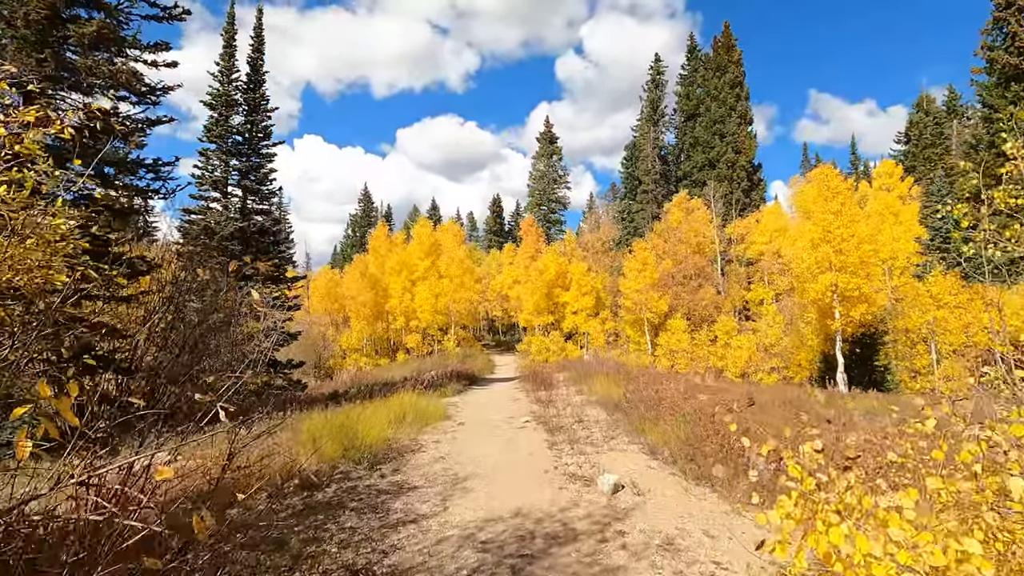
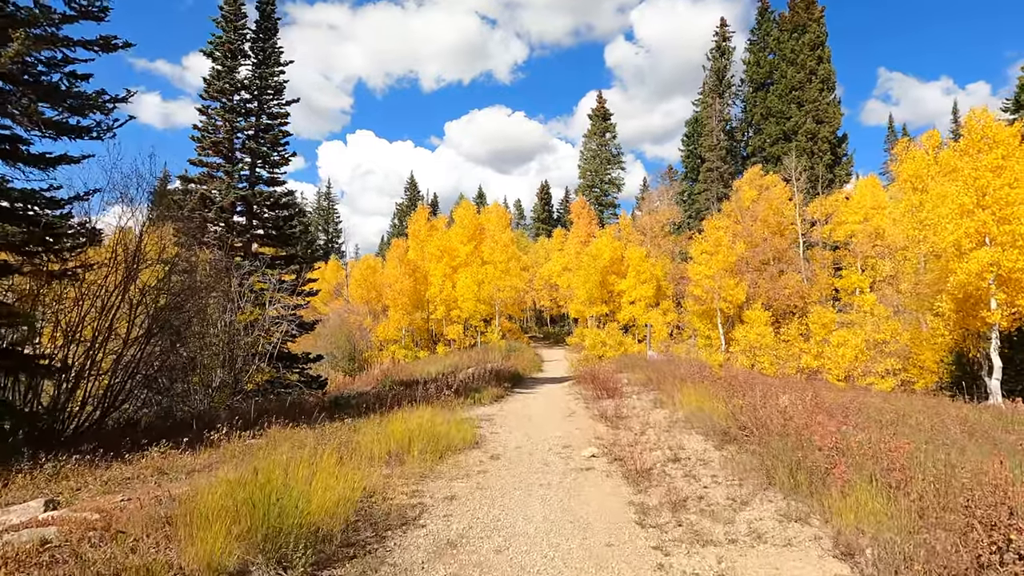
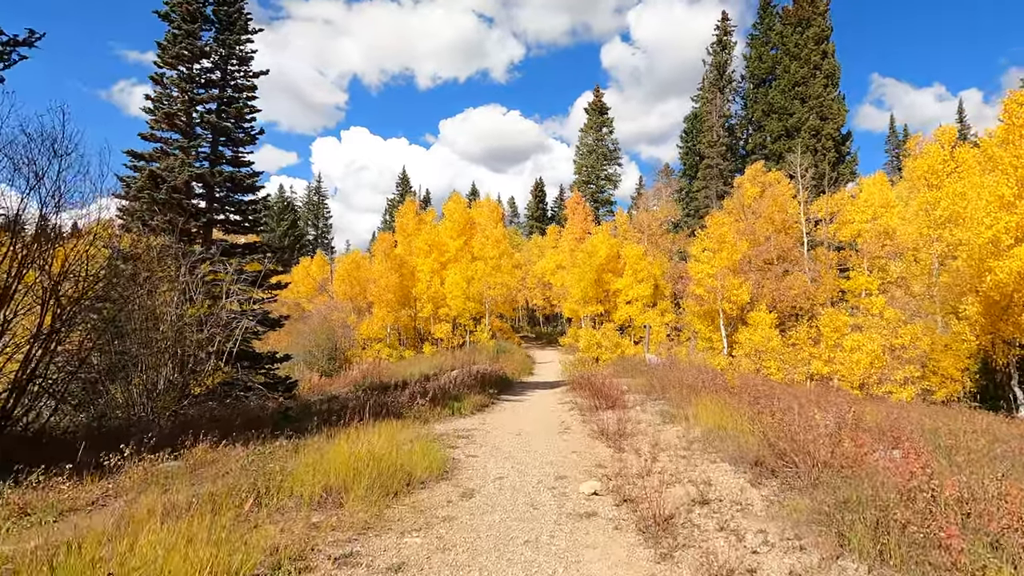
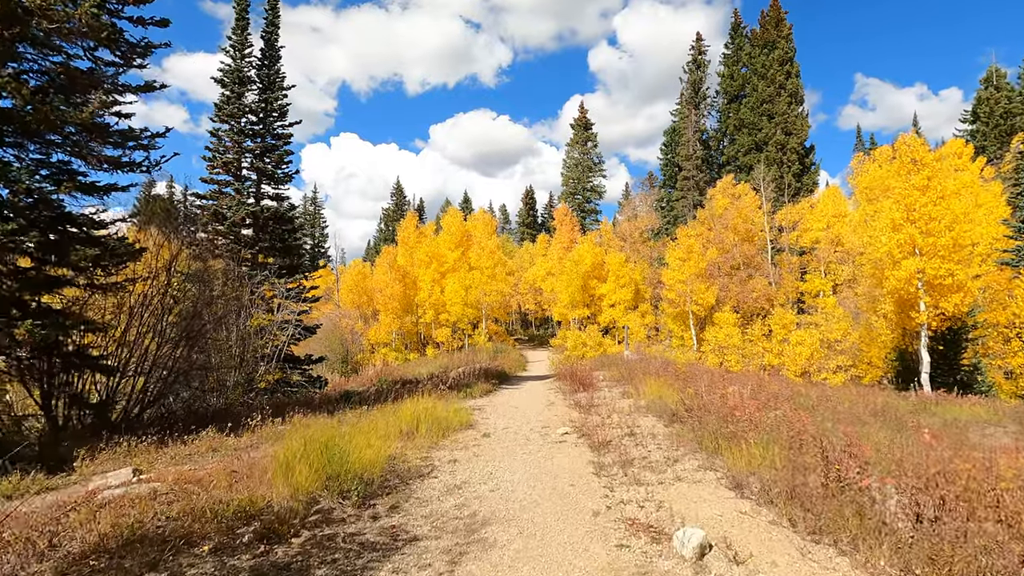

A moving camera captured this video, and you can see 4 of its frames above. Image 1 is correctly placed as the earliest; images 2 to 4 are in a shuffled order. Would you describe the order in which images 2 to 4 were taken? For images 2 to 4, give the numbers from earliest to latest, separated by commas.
4, 2, 3
